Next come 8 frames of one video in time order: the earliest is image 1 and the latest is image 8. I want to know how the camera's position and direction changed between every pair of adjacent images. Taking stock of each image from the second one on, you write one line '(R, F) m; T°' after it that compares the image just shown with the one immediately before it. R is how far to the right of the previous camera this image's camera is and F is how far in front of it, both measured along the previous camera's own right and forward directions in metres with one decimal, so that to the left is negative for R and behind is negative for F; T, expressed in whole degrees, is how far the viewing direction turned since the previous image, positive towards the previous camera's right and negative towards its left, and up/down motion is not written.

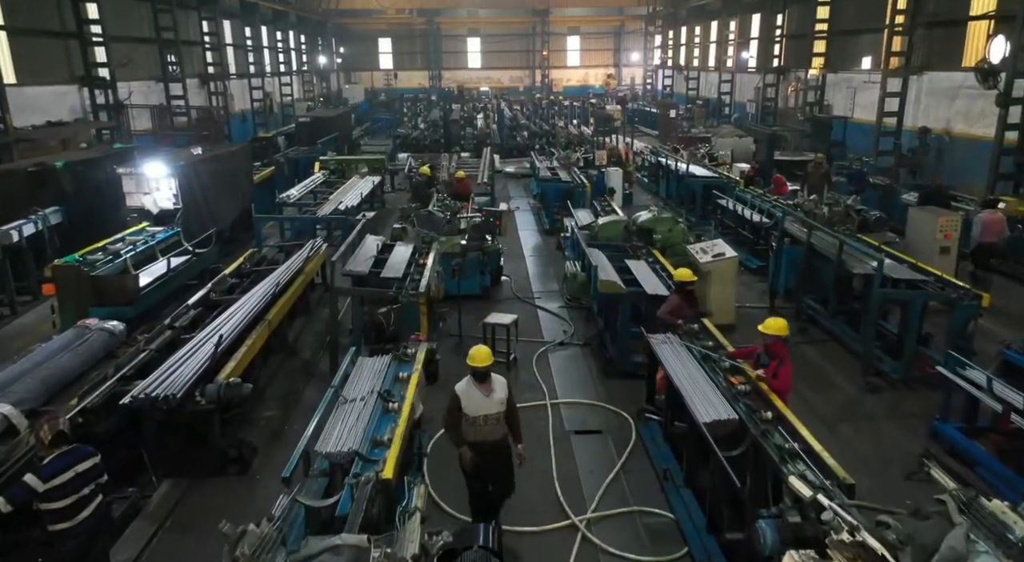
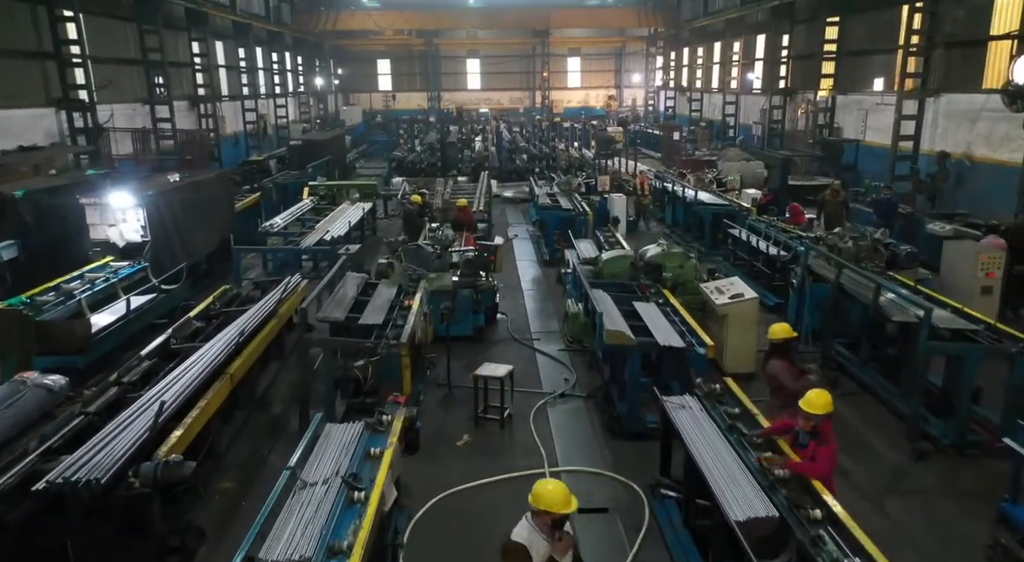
(0.0, +0.6) m; 0°
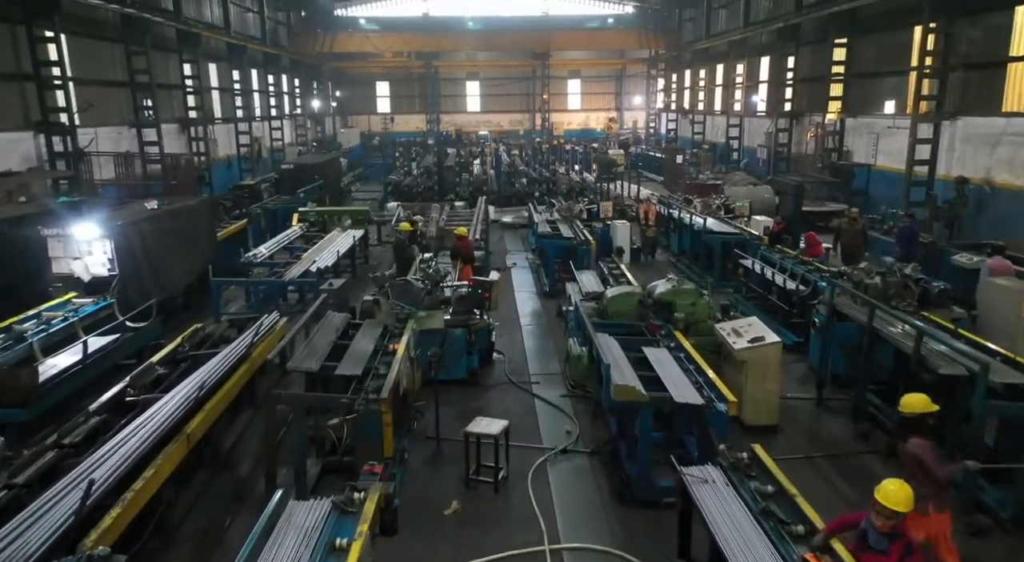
(0.0, +0.5) m; 0°
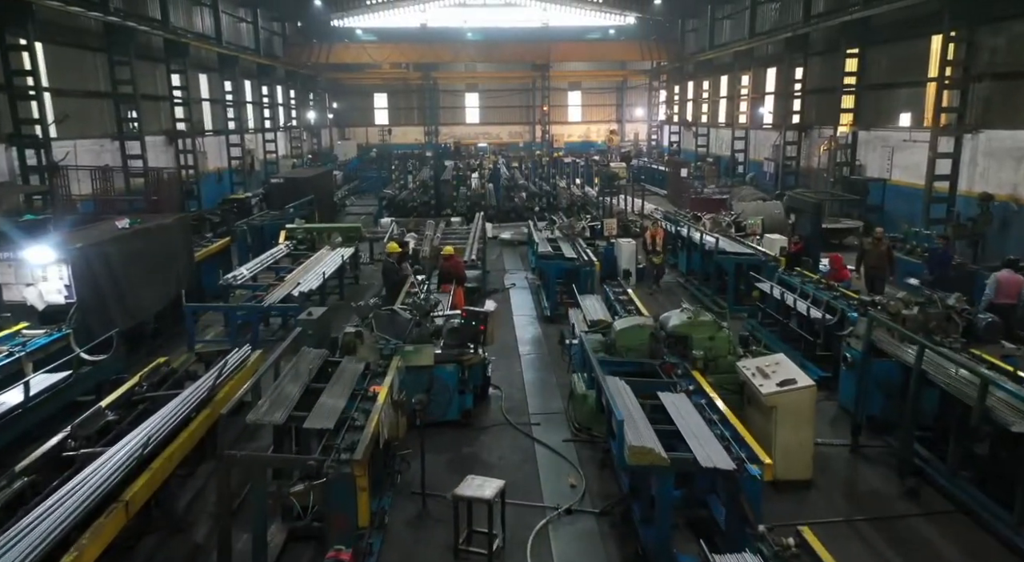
(0.0, +0.5) m; 0°
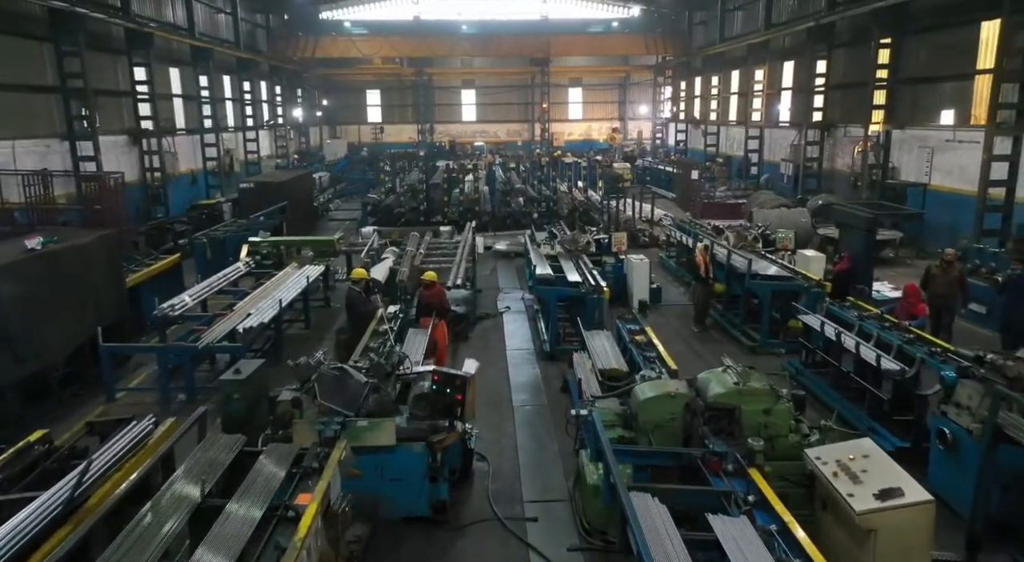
(+0.1, +1.2) m; 0°
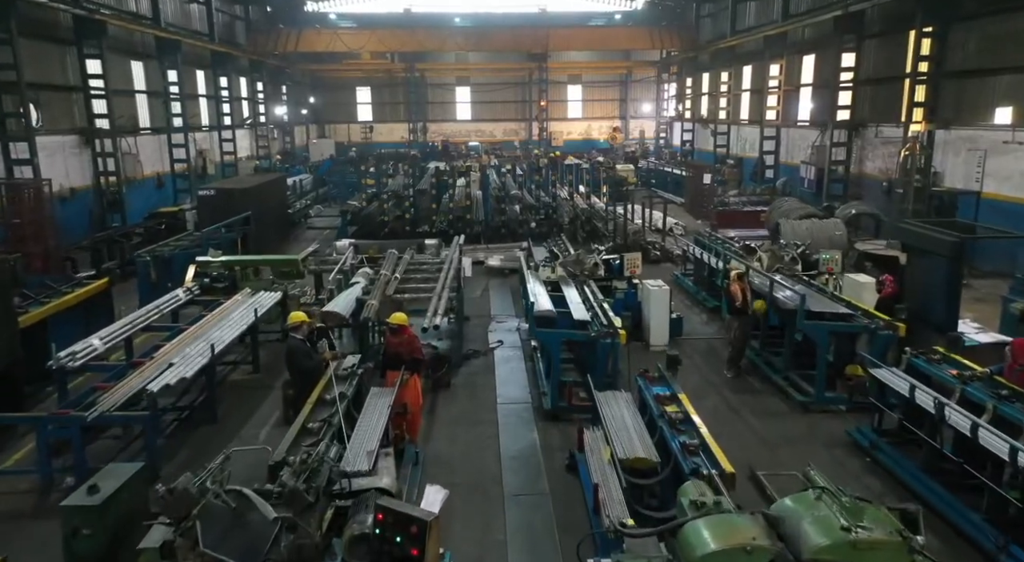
(0.0, +1.3) m; 0°
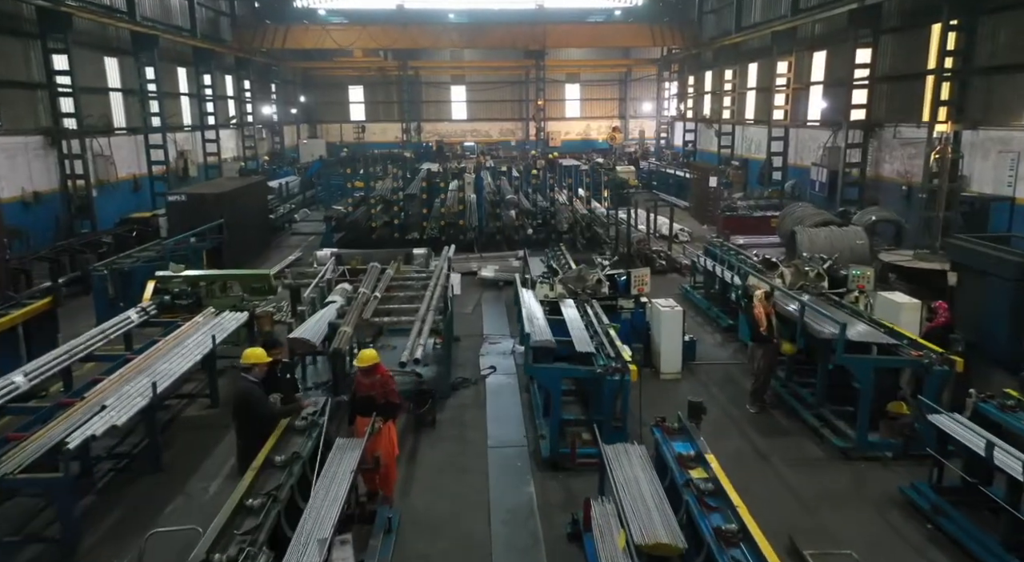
(0.0, +0.7) m; 0°
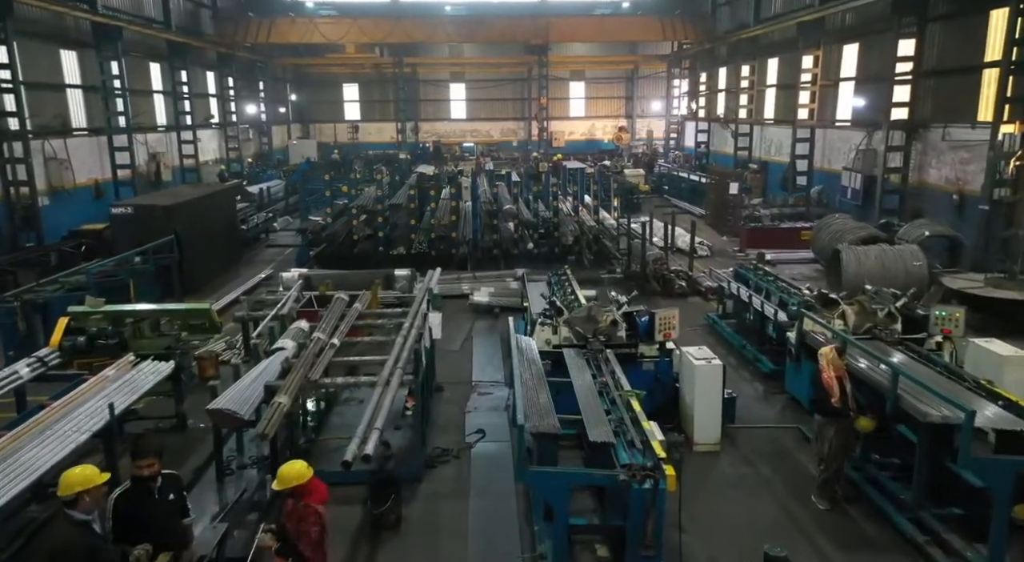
(+0.1, +1.3) m; 0°
